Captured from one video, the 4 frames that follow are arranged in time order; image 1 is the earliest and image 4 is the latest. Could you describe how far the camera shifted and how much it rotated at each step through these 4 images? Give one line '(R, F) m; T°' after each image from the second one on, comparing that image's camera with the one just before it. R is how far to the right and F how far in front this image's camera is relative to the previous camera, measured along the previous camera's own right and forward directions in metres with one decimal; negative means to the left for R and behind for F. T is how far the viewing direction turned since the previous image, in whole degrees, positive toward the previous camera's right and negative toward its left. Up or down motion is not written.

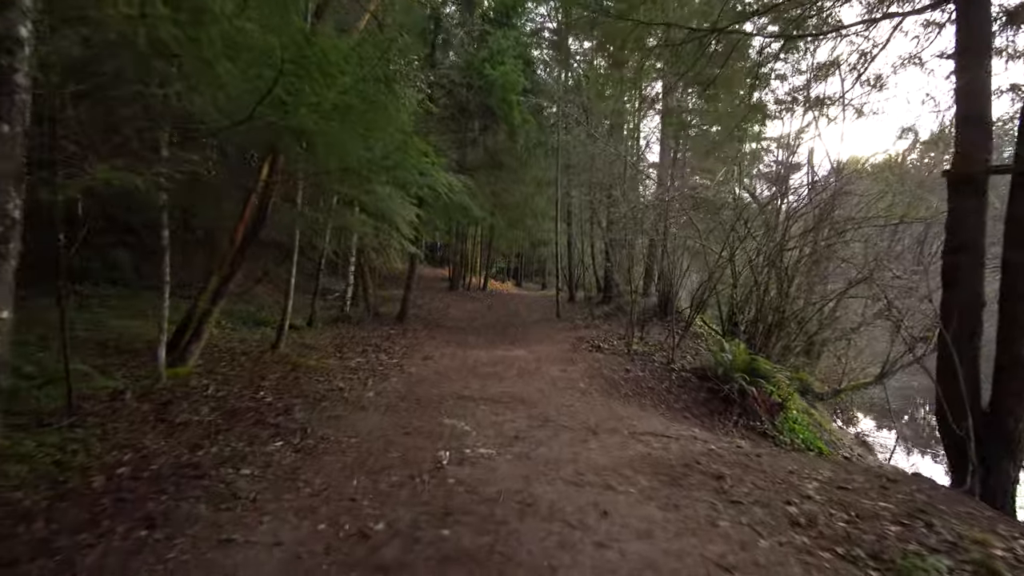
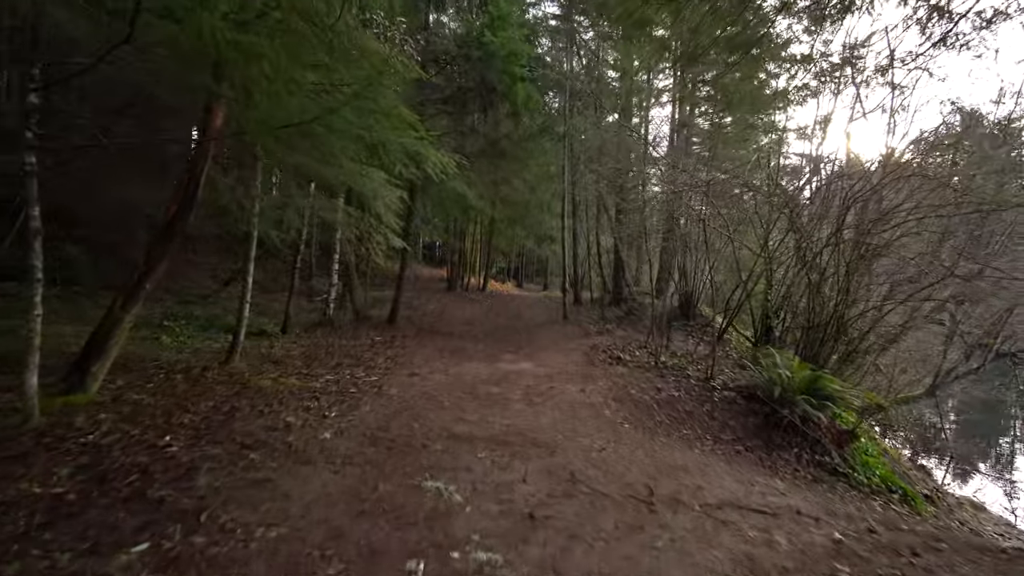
(-0.1, +1.8) m; 0°
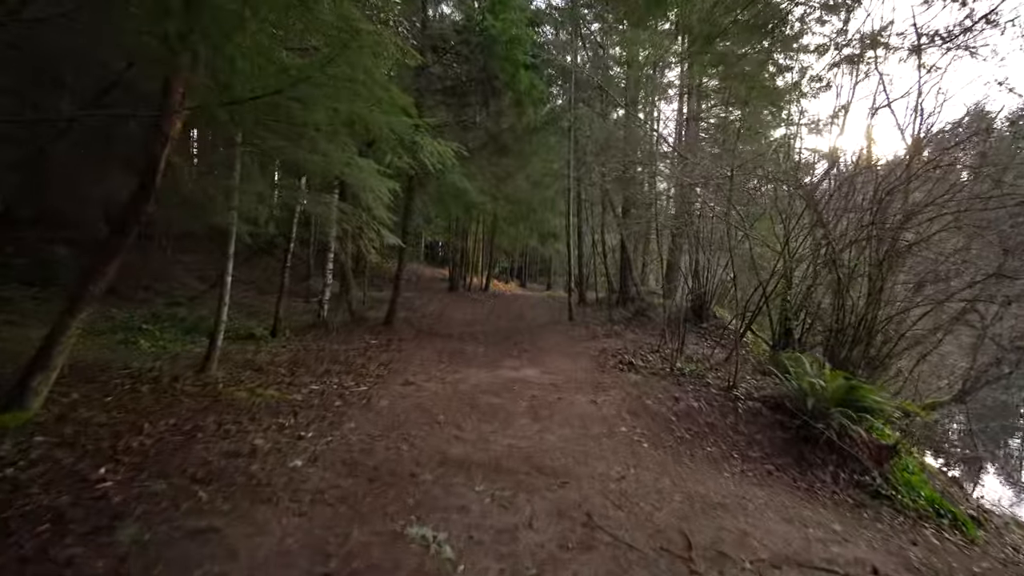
(0.0, +0.7) m; 0°
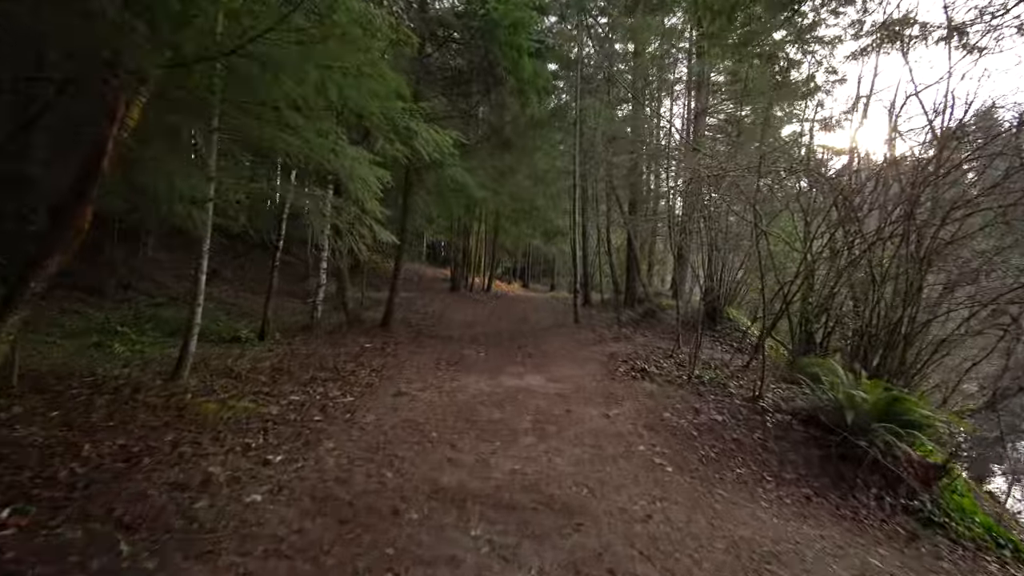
(0.0, +0.7) m; 0°
